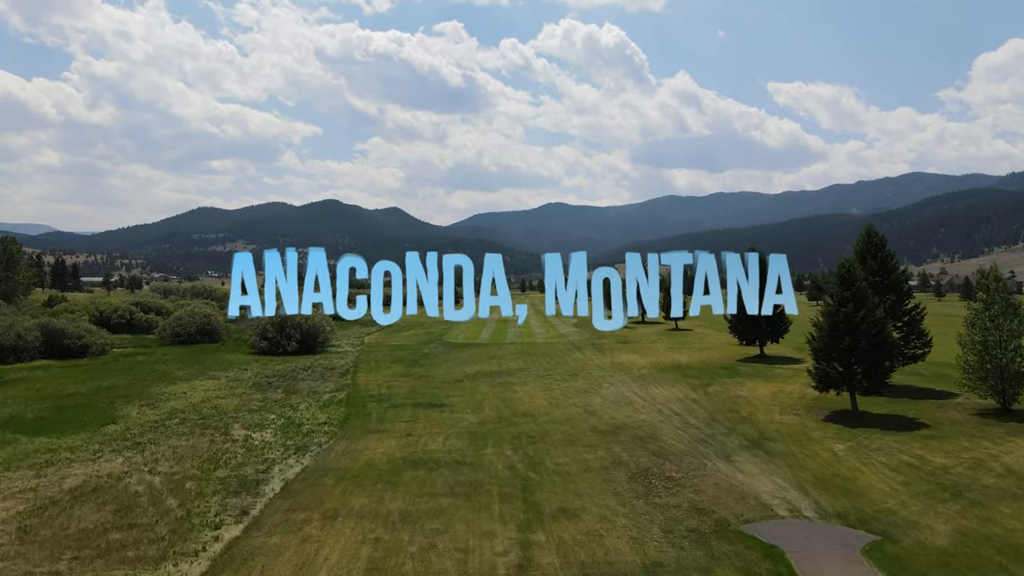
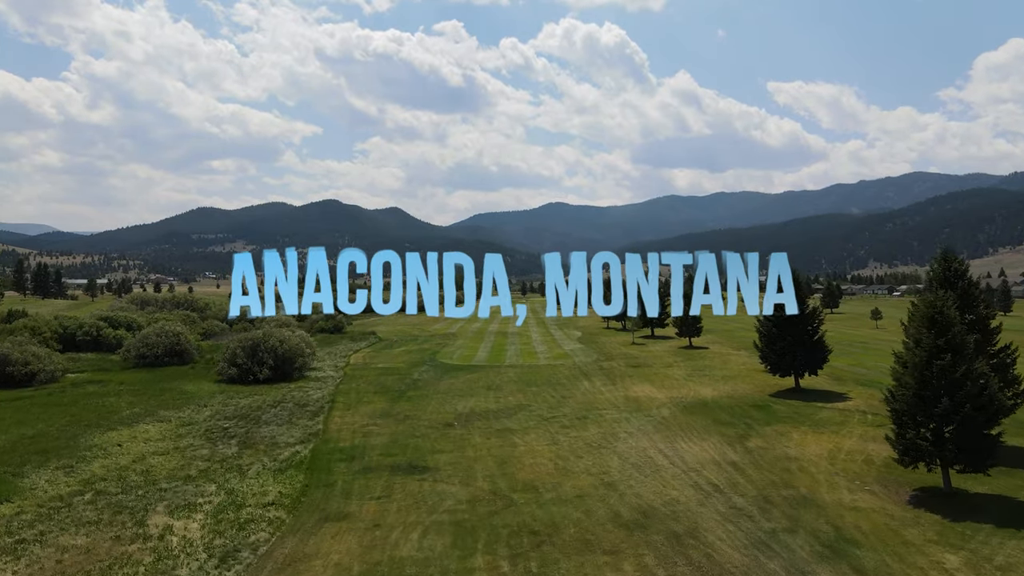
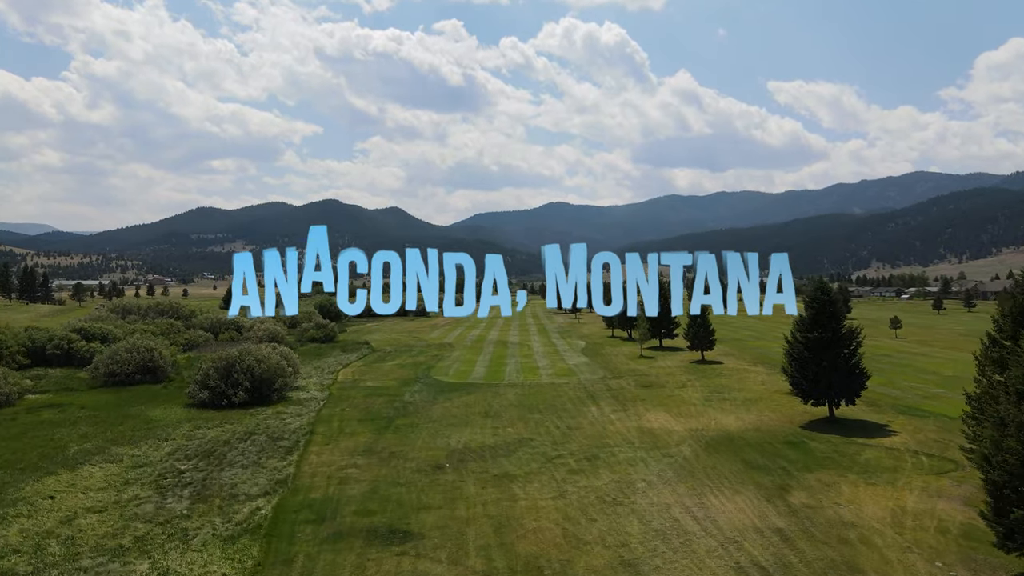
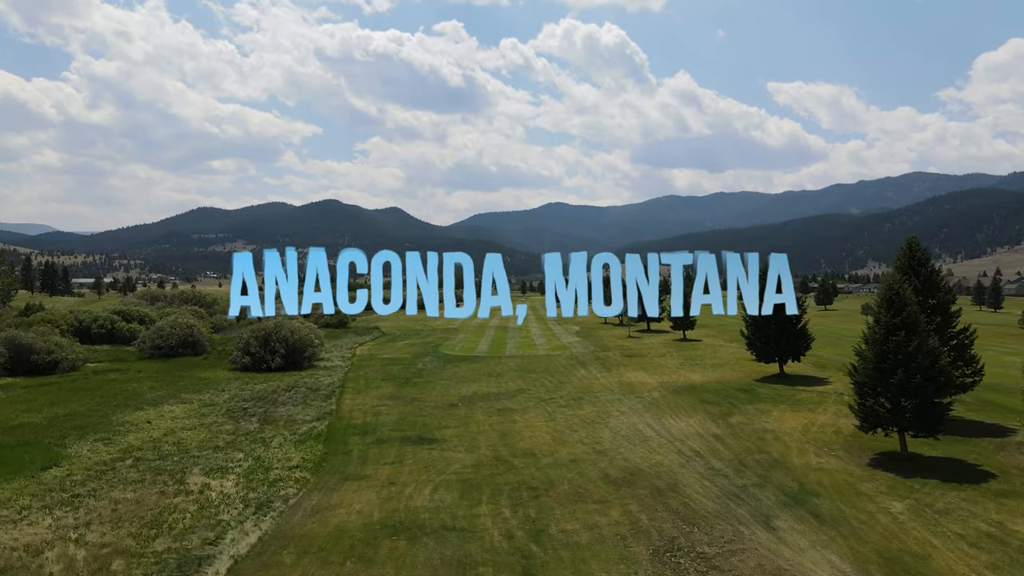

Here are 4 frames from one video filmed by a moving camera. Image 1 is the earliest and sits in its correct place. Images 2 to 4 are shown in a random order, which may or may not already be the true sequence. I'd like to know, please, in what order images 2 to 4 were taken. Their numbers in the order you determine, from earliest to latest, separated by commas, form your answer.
4, 2, 3
